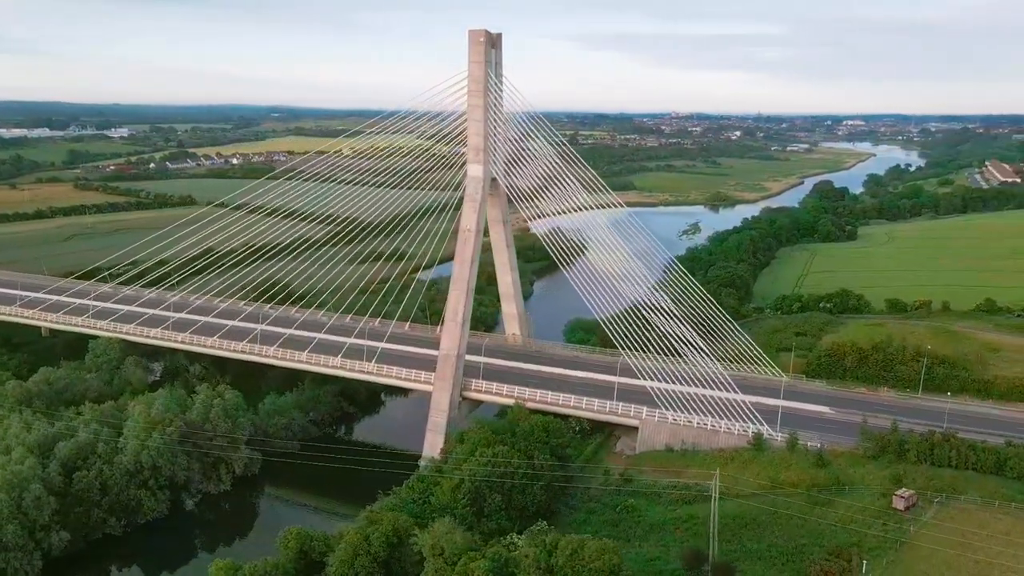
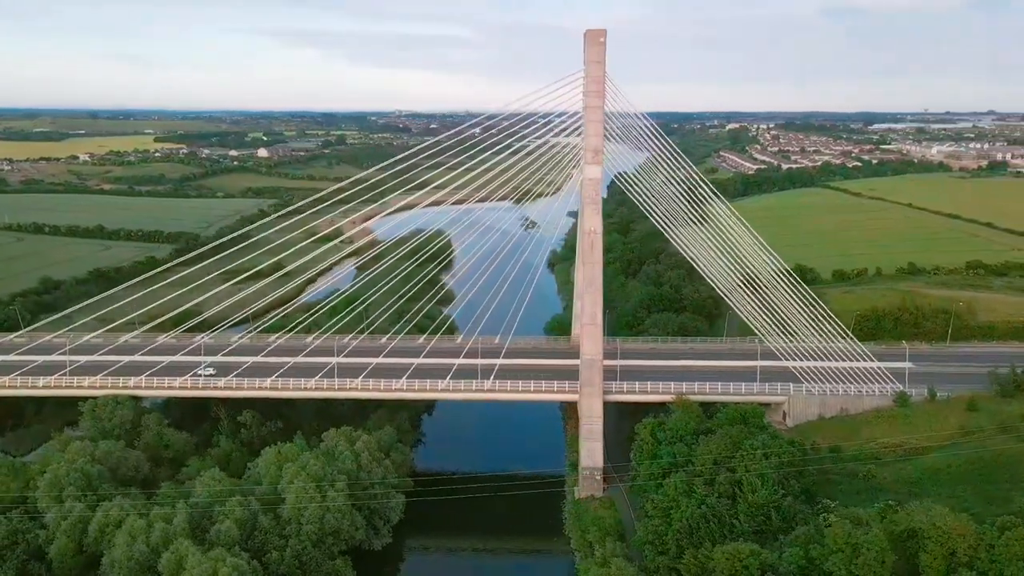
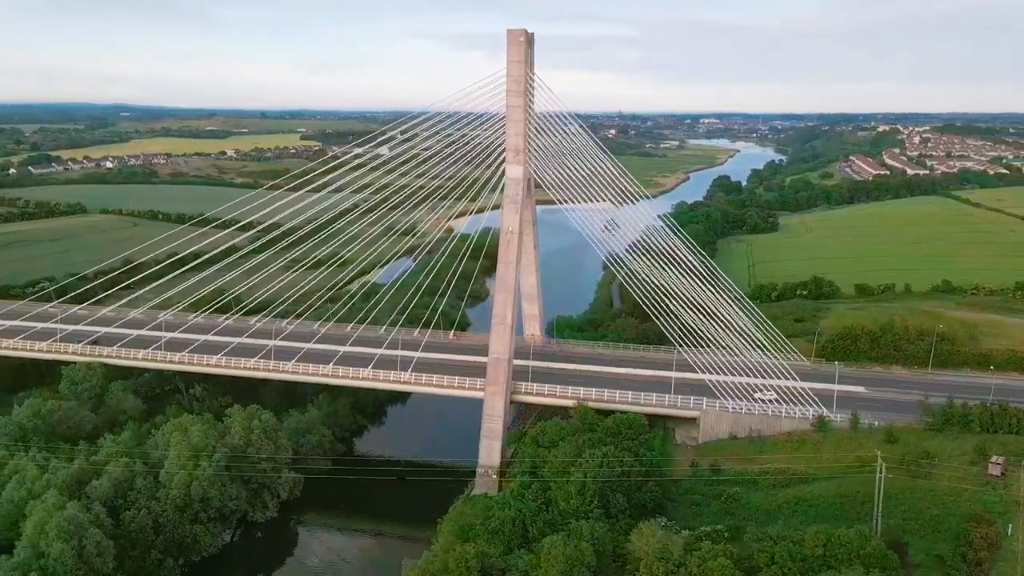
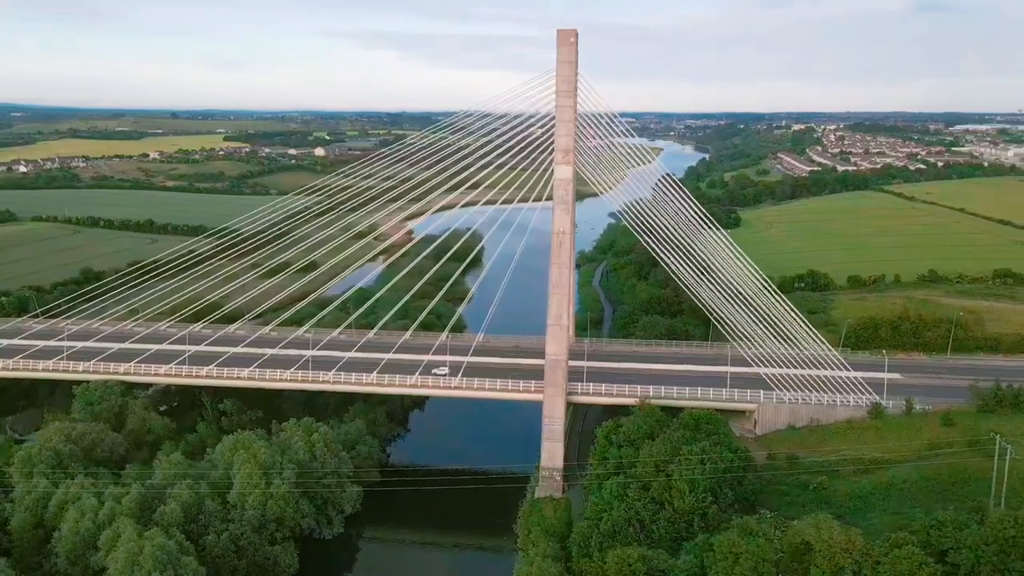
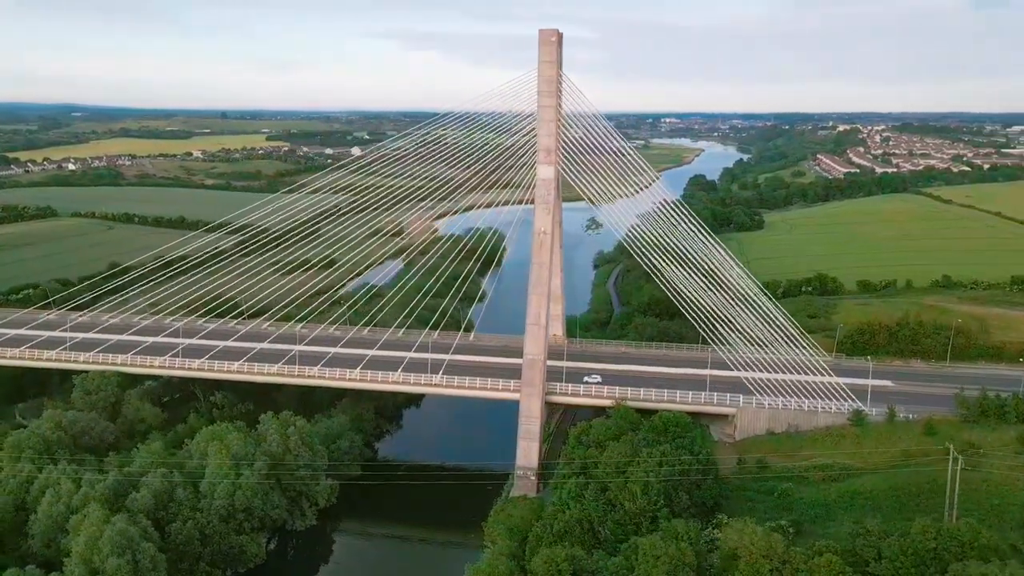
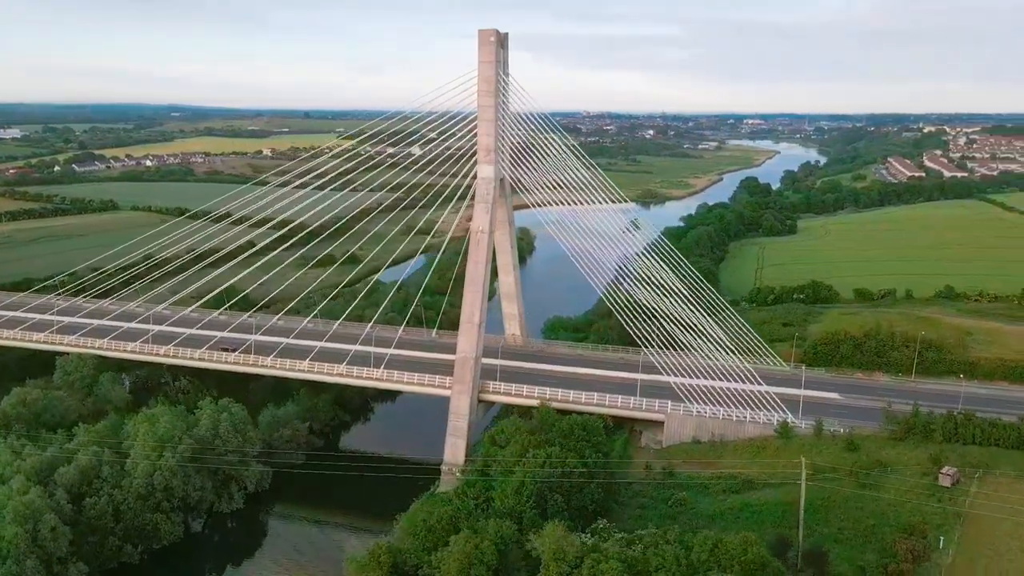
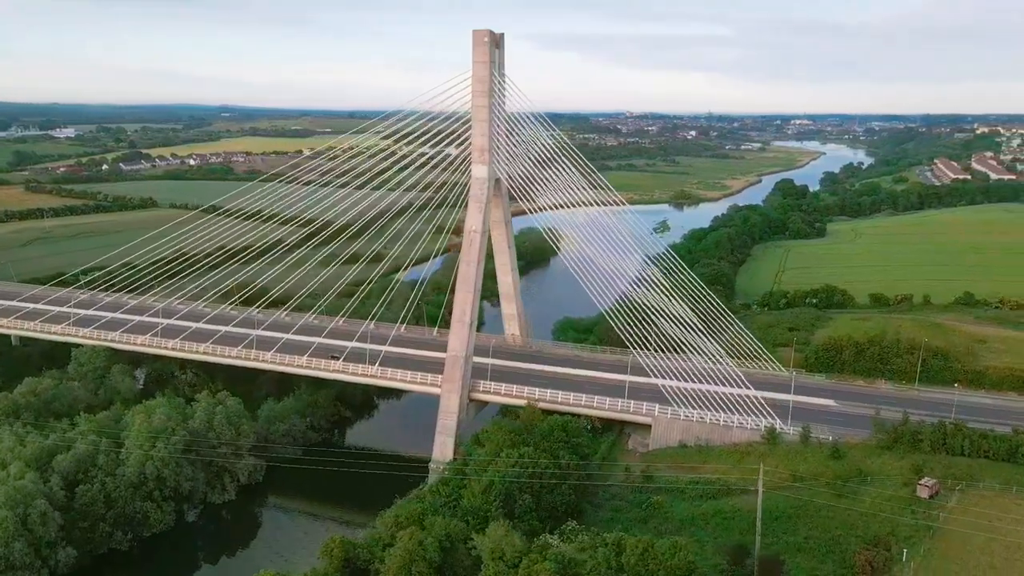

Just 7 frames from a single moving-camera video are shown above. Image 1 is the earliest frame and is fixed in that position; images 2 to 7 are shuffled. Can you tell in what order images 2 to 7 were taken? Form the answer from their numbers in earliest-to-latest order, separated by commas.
7, 6, 3, 5, 4, 2
